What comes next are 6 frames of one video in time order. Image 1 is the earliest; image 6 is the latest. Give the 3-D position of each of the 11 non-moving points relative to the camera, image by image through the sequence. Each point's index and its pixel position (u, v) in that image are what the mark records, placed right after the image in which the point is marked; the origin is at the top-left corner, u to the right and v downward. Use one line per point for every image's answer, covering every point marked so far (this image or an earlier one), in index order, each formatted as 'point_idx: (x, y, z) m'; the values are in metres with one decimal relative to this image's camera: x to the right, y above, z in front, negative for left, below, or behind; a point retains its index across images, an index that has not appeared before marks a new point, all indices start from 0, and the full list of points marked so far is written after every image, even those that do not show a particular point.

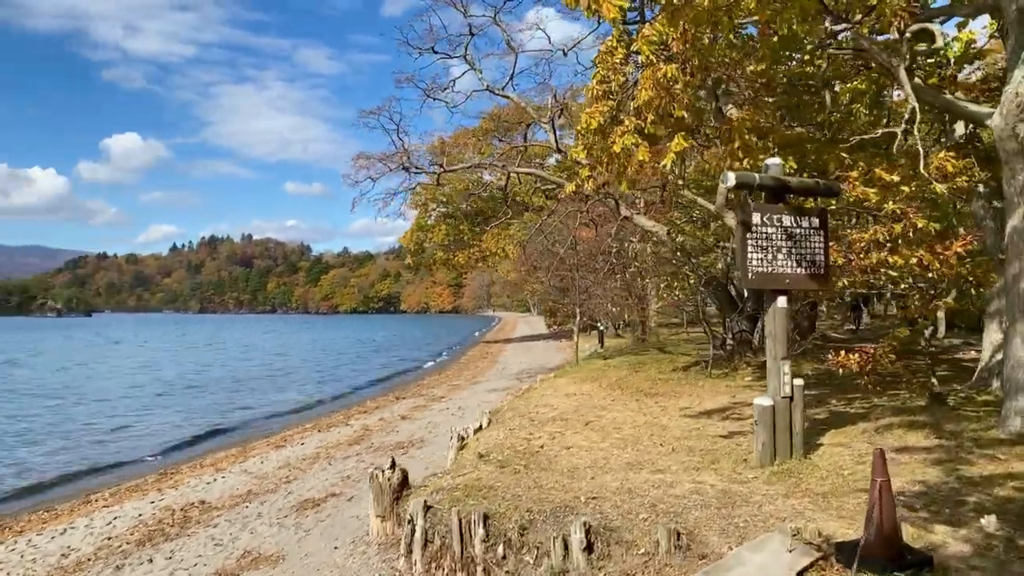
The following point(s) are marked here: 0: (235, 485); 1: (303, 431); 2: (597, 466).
0: (-4.2, -3.0, +12.2) m
1: (-4.7, -3.2, +17.9) m
2: (+0.9, -1.9, +8.4) m
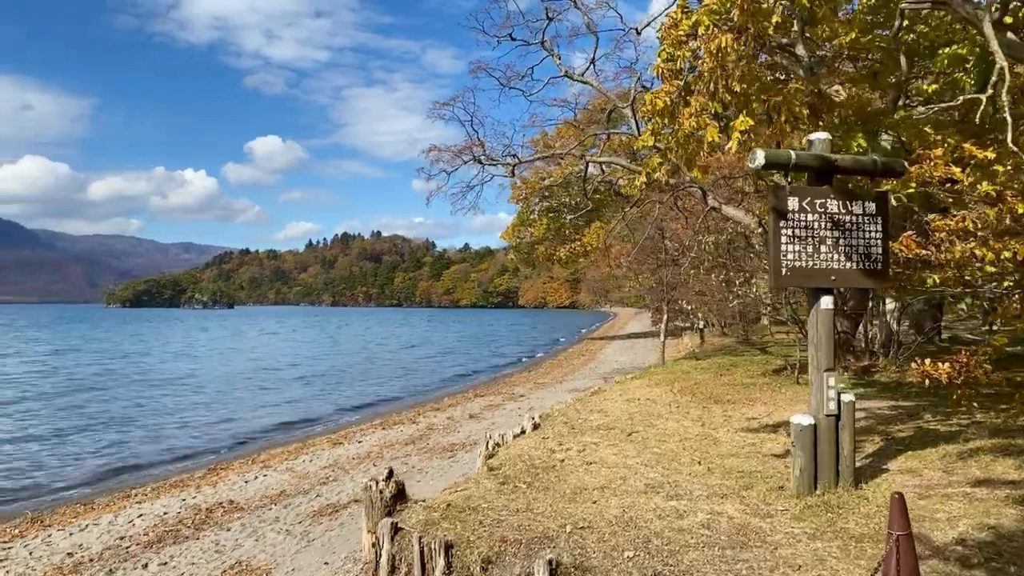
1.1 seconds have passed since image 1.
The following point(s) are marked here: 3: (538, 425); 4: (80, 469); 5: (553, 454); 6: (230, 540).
0: (-3.6, -2.9, +12.0) m
1: (-3.2, -3.1, +17.7) m
2: (+0.9, -1.8, +7.4) m
3: (+0.4, -2.1, +12.4) m
4: (-9.7, -4.0, +17.9) m
5: (+0.5, -1.9, +9.1) m
6: (-3.2, -2.8, +8.9) m
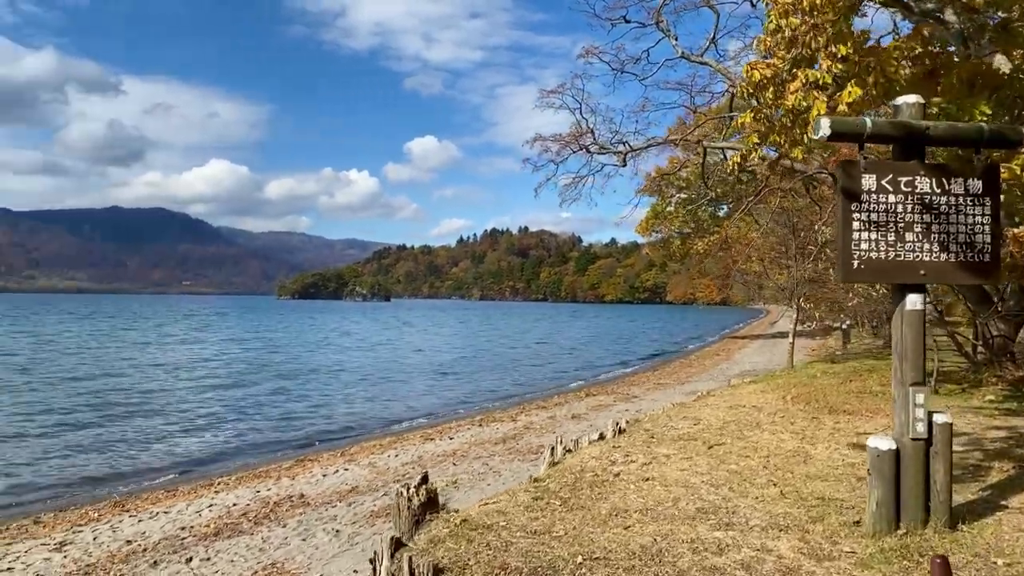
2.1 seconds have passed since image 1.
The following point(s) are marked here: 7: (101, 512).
0: (-2.4, -2.8, +11.9) m
1: (-0.9, -3.0, +17.4) m
2: (+1.1, -1.8, +6.5) m
3: (+1.6, -2.1, +11.5) m
4: (-7.3, -3.8, +18.8) m
5: (+1.0, -1.8, +8.3) m
6: (-2.6, -2.7, +8.8) m
7: (-5.2, -2.8, +10.1) m
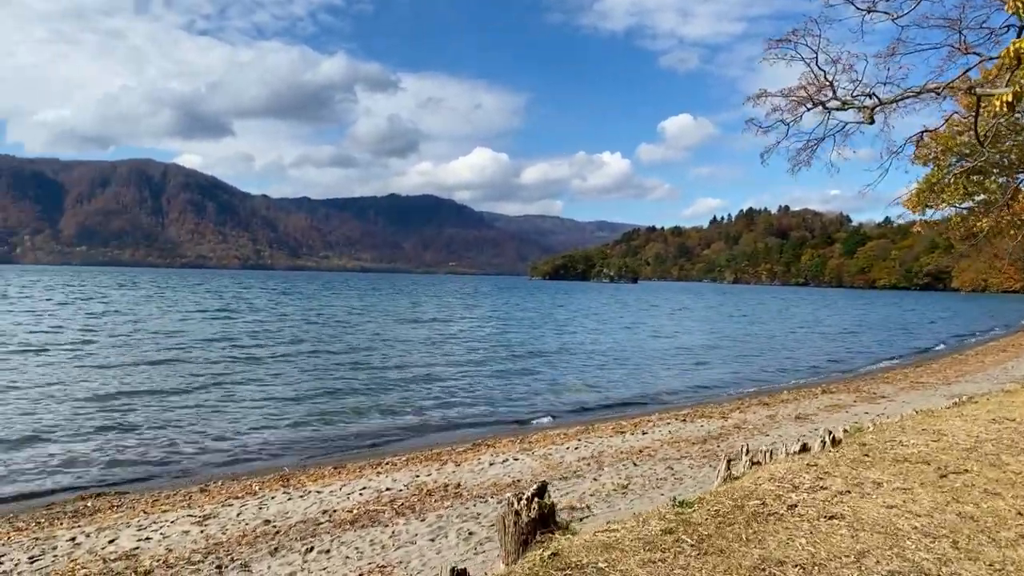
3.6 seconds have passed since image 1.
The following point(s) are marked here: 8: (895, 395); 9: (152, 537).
0: (+0.1, -2.5, +10.9) m
1: (+3.2, -2.5, +15.7) m
2: (+1.8, -1.6, +4.7) m
3: (+3.8, -1.8, +9.3) m
4: (-2.5, -3.3, +19.1) m
5: (+2.3, -1.6, +6.4) m
6: (-1.0, -2.5, +8.0) m
7: (-3.1, -2.5, +10.1) m
8: (+9.1, -2.5, +18.9) m
9: (-3.5, -2.4, +7.9) m
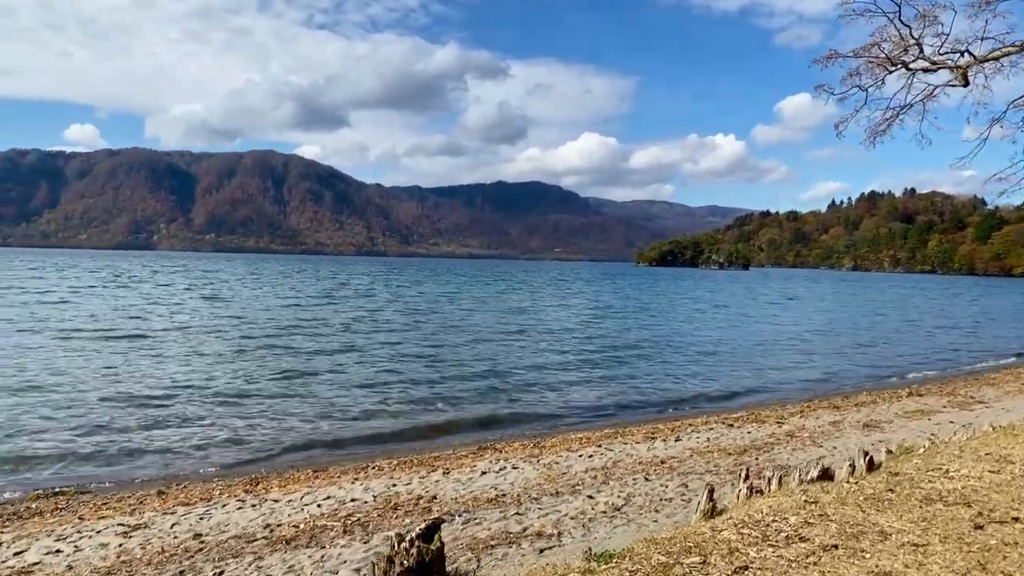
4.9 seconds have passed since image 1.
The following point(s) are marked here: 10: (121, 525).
0: (0.0, -2.4, +9.7) m
1: (+3.7, -2.3, +14.0) m
2: (+0.9, -1.6, +3.3) m
3: (+3.4, -1.7, +7.6) m
4: (-1.5, -3.0, +18.2) m
5: (+1.5, -1.6, +4.9) m
6: (-1.5, -2.4, +7.0) m
7: (-3.3, -2.3, +9.3) m
8: (+10.0, -2.3, +16.4) m
9: (-4.0, -2.3, +7.2) m
10: (-3.8, -2.3, +7.9) m
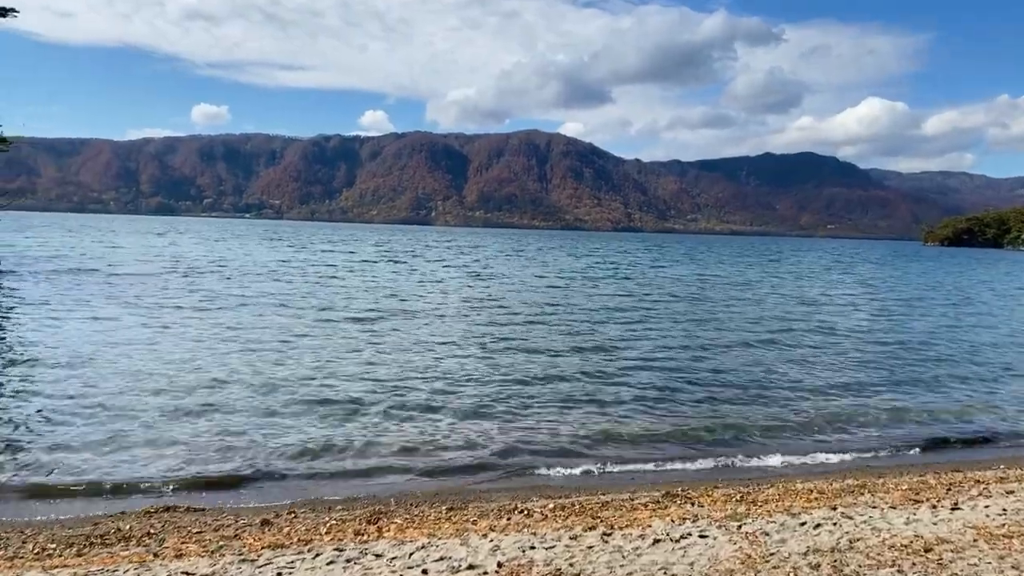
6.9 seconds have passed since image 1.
0: (+1.6, -2.4, +7.1) m
1: (+6.4, -2.4, +10.0) m
2: (+0.4, -1.9, +0.7) m
3: (+4.2, -1.9, +4.0) m
4: (+2.9, -2.8, +15.6) m
5: (+1.5, -1.8, +2.0) m
6: (-0.7, -2.5, +4.9) m
7: (-1.7, -2.3, +7.7) m
8: (+13.2, -2.5, +10.3) m
9: (-3.0, -2.3, +5.9) m
10: (-2.6, -2.3, +6.5) m
